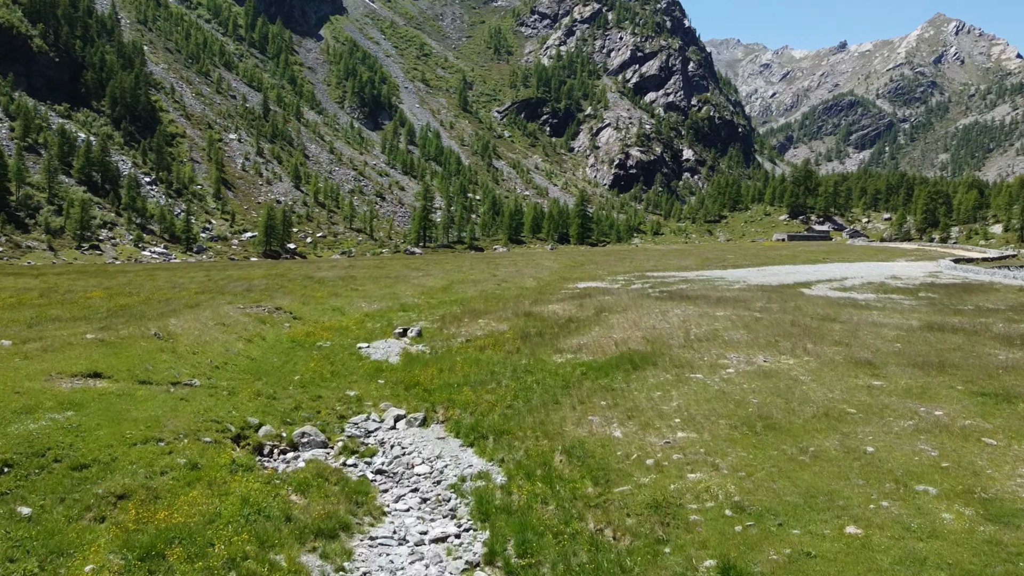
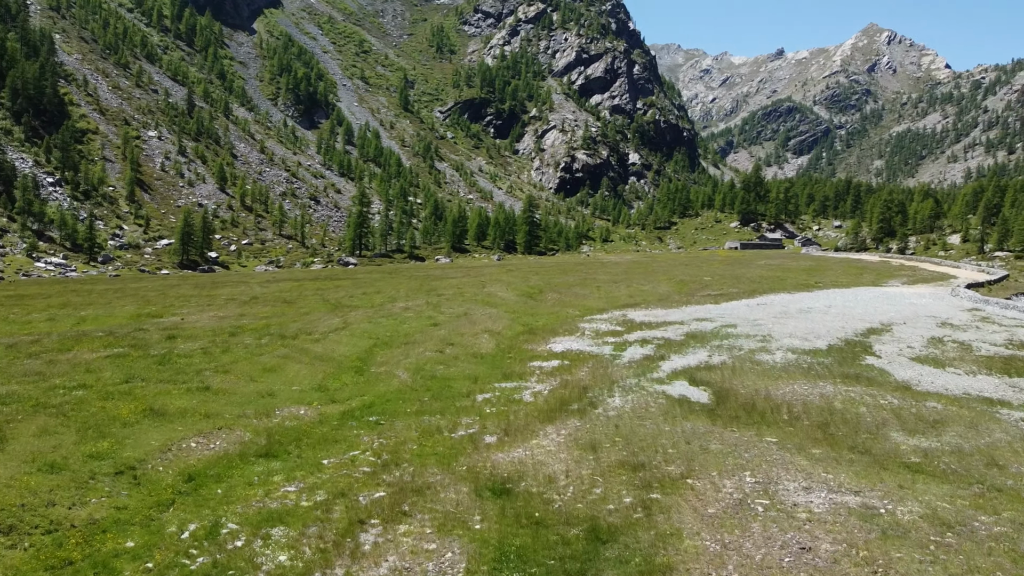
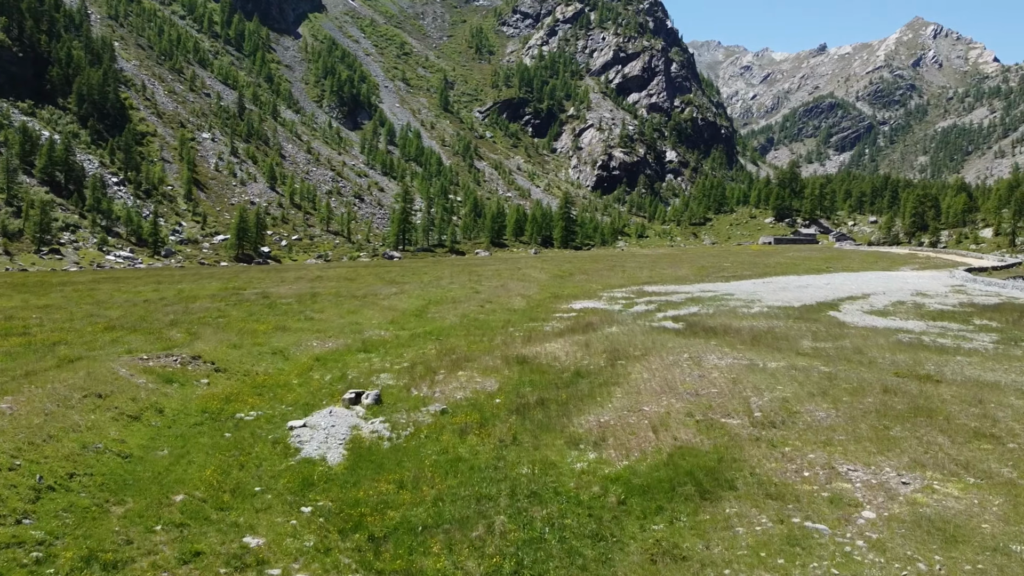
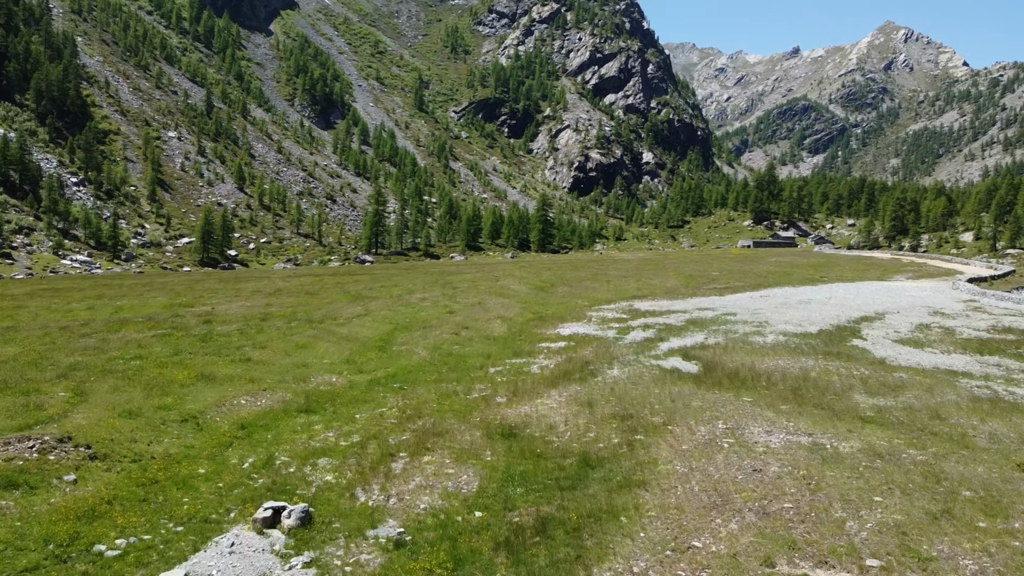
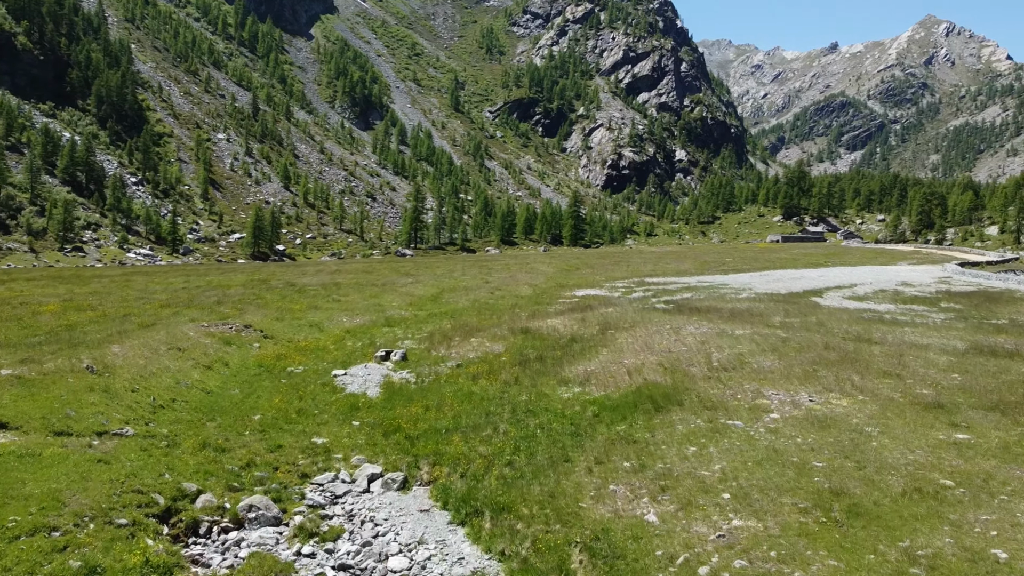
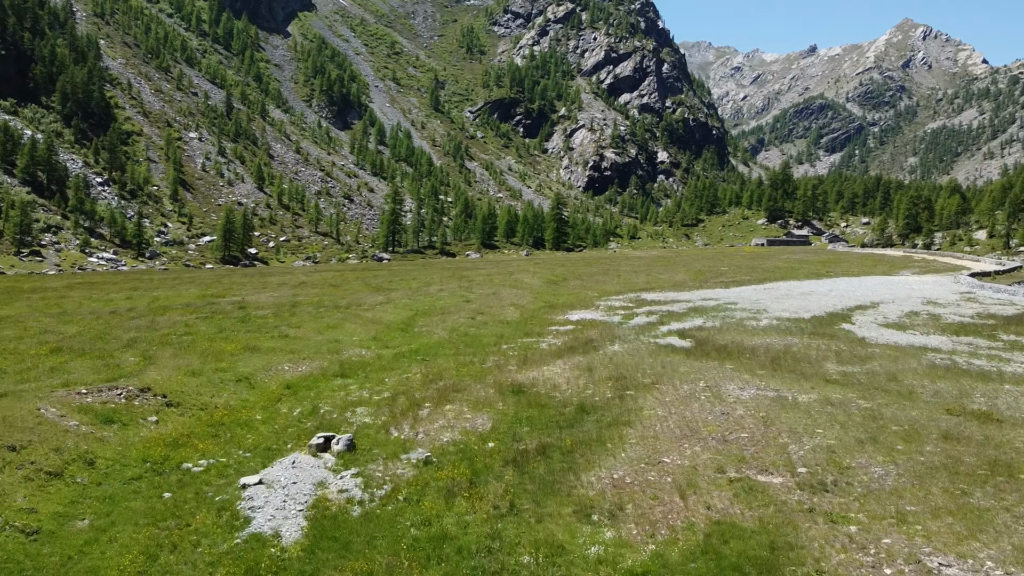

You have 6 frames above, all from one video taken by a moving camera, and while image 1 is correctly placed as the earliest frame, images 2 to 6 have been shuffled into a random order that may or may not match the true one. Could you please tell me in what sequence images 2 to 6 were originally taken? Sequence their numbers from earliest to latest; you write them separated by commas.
5, 3, 6, 4, 2
